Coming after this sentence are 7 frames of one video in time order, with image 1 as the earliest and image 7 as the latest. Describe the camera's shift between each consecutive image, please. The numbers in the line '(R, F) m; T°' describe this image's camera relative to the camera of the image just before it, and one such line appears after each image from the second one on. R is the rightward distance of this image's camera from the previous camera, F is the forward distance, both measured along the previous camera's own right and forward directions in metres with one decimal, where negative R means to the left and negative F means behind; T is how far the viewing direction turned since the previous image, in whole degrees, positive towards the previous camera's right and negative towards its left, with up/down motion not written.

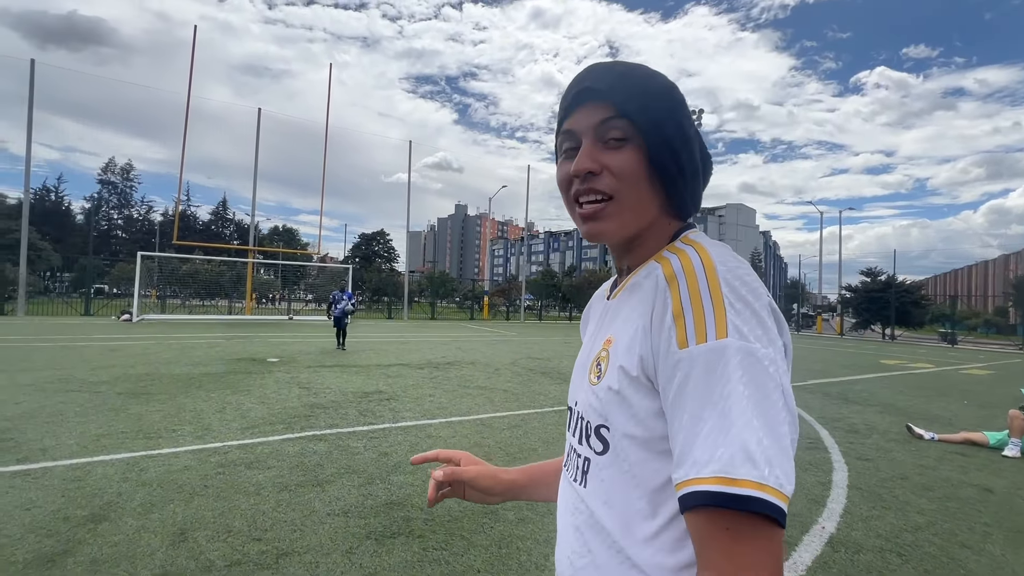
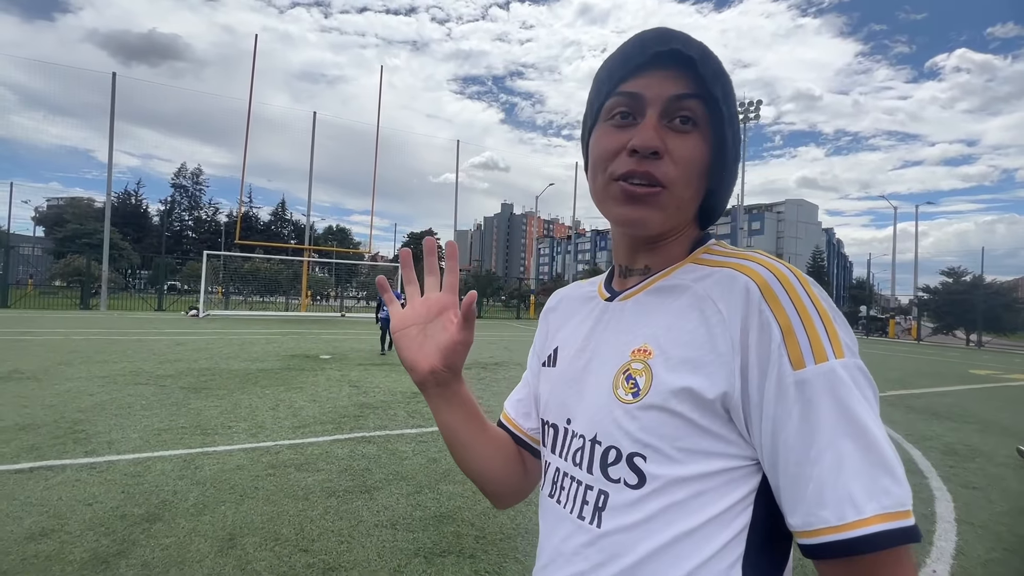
(-0.1, +0.2) m; -5°
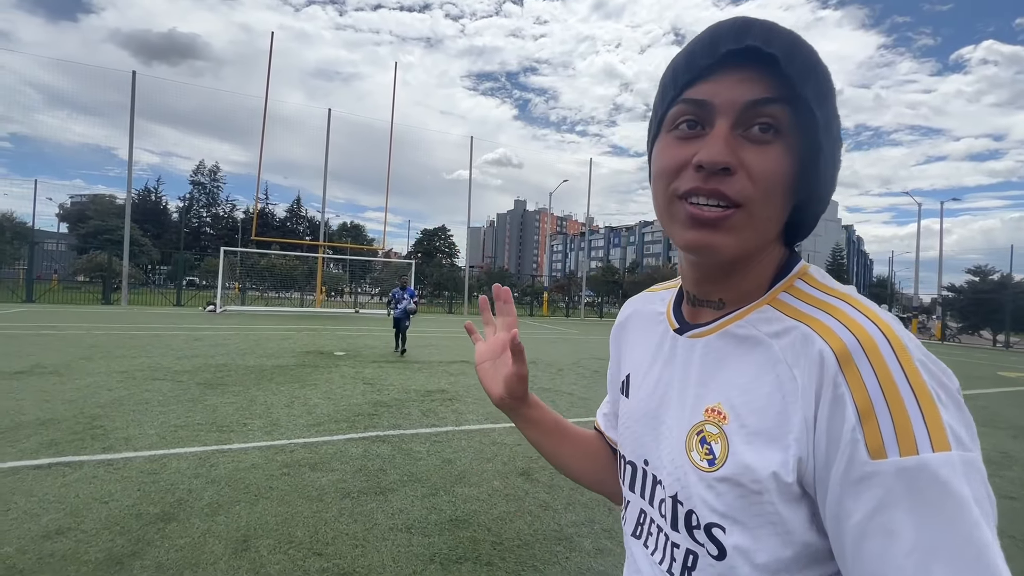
(0.0, +0.1) m; -1°
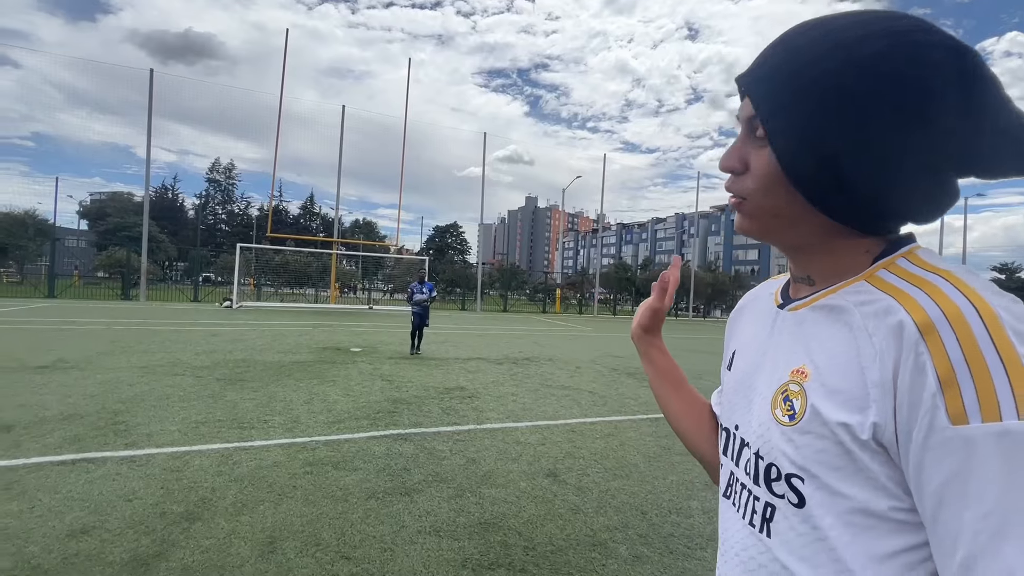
(-0.1, +0.1) m; -1°
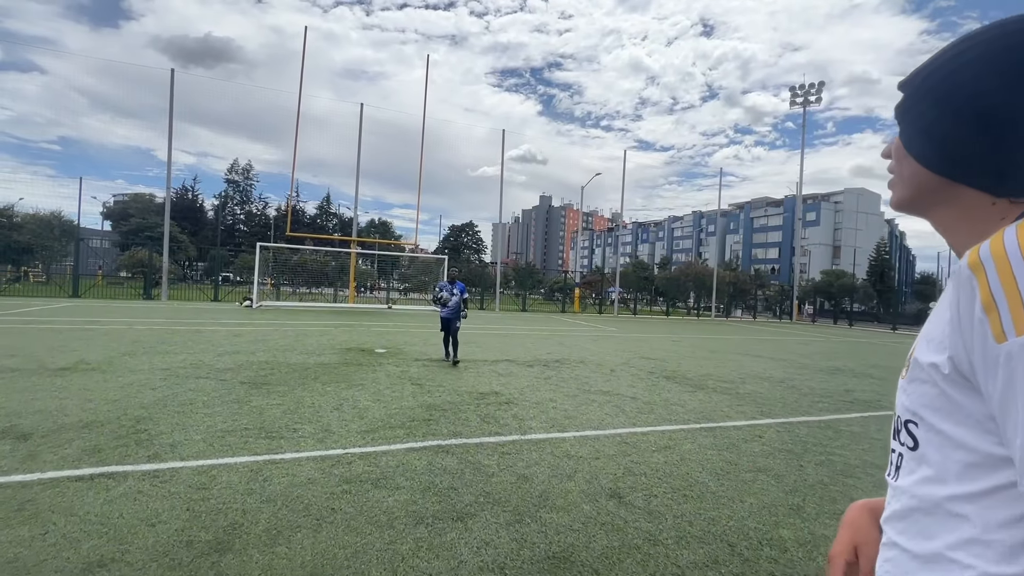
(-0.3, +0.4) m; -2°
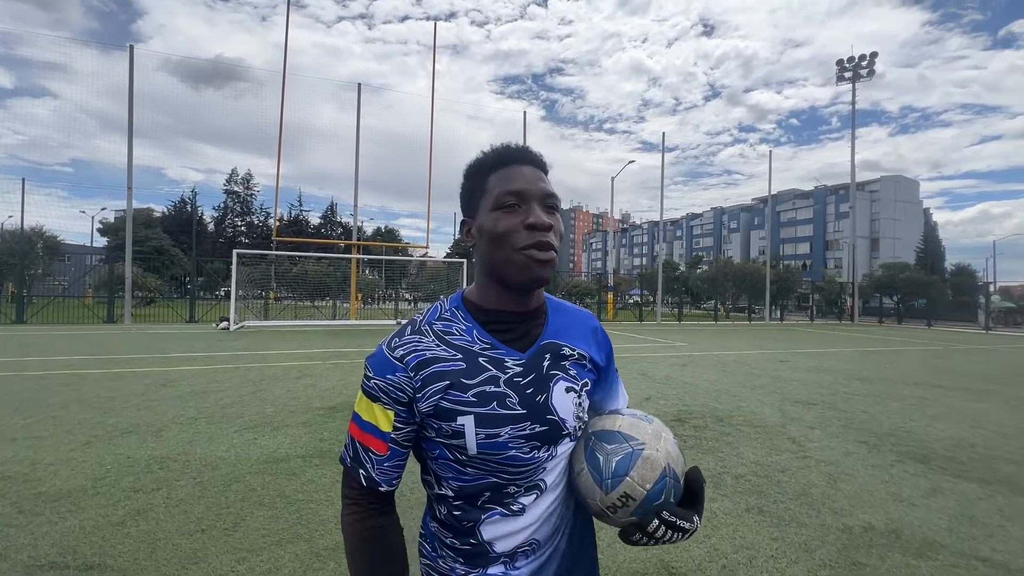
(-0.9, +4.0) m; -1°
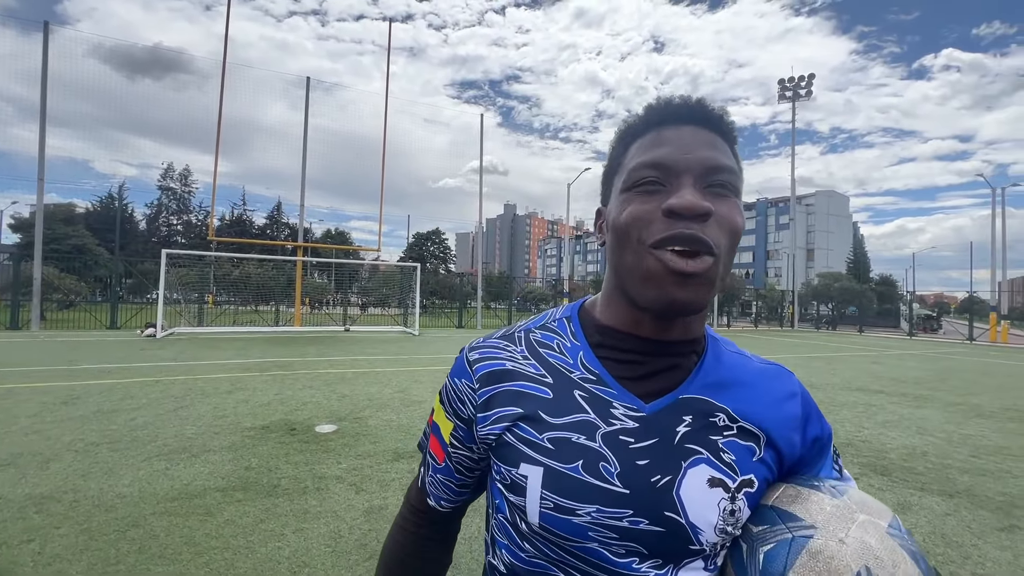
(0.0, +0.4) m; +5°
